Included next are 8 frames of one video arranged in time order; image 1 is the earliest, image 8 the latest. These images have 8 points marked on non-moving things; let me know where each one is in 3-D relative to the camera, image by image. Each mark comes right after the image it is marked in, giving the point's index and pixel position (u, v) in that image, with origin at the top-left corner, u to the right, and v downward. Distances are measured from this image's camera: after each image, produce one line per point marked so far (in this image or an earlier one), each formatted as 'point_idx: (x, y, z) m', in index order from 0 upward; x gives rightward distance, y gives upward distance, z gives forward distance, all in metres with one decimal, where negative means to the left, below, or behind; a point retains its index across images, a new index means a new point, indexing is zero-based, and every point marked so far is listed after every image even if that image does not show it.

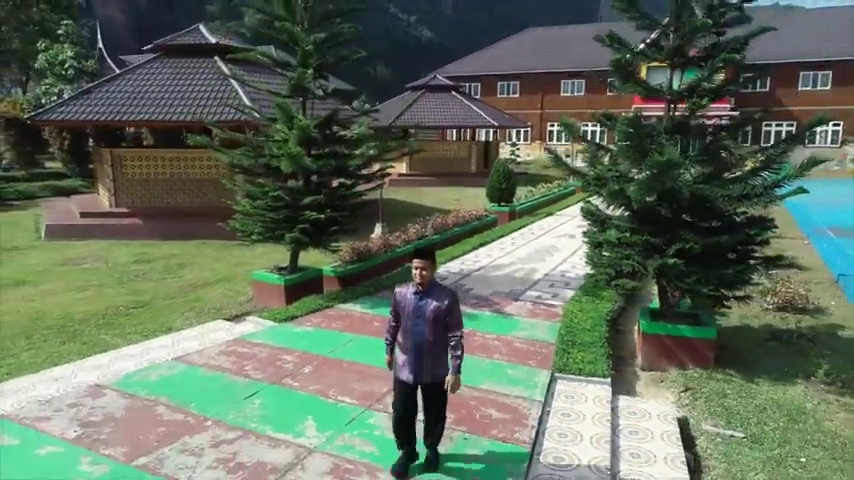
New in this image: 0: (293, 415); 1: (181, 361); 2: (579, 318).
0: (-1.0, -1.4, +4.1) m
1: (-2.4, -1.2, +5.1) m
2: (+1.8, -0.9, +5.9) m
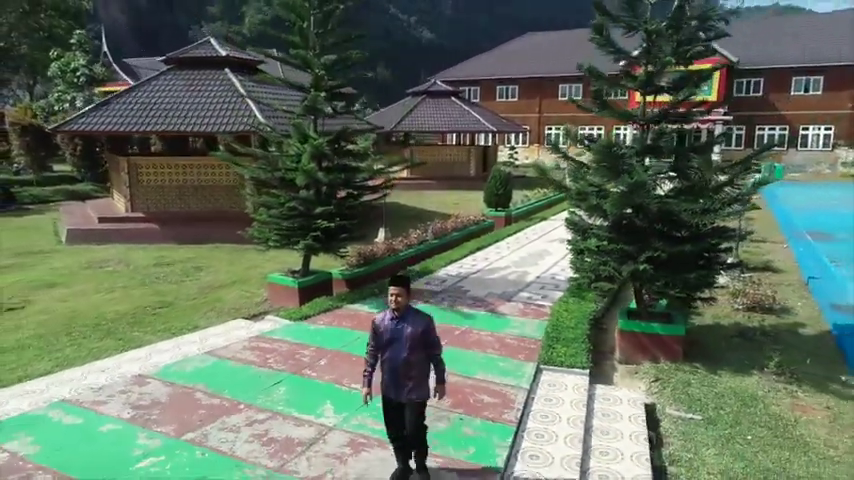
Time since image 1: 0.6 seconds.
0: (-1.0, -1.5, +4.7) m
1: (-2.4, -1.3, +5.7) m
2: (+1.8, -1.0, +6.6) m
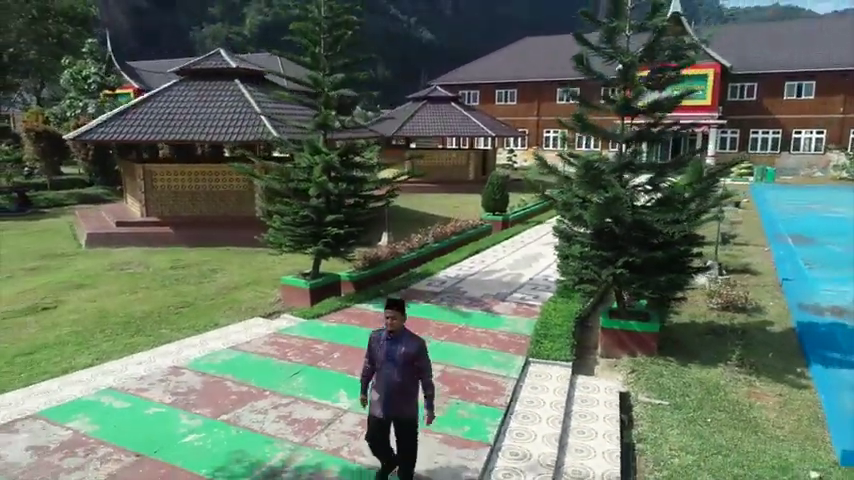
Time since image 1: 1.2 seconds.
0: (-1.0, -1.5, +5.4) m
1: (-2.4, -1.3, +6.4) m
2: (+1.8, -1.1, +7.3) m
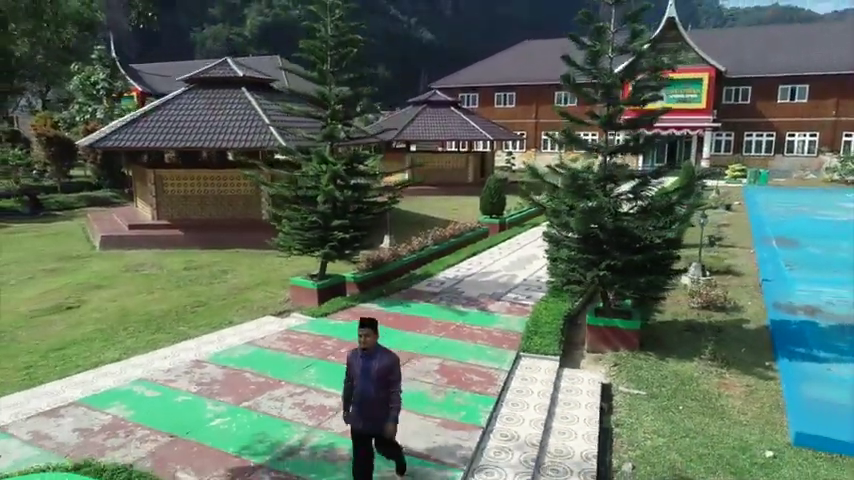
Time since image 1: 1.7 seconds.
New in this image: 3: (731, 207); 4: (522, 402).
0: (-1.0, -1.6, +6.0) m
1: (-2.4, -1.4, +7.0) m
2: (+1.8, -1.1, +7.8) m
3: (+11.7, +1.2, +19.6) m
4: (+1.0, -1.7, +5.6) m
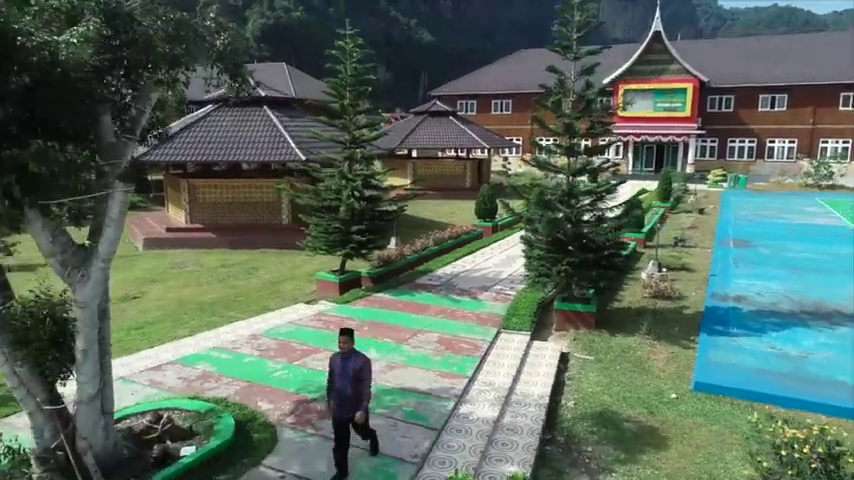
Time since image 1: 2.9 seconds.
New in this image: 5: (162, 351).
0: (-1.0, -1.6, +7.9) m
1: (-2.4, -1.4, +8.9) m
2: (+1.8, -1.2, +9.8) m
3: (+11.7, +1.2, +21.6) m
4: (+1.1, -1.8, +7.5) m
5: (-4.0, -1.7, +7.8) m
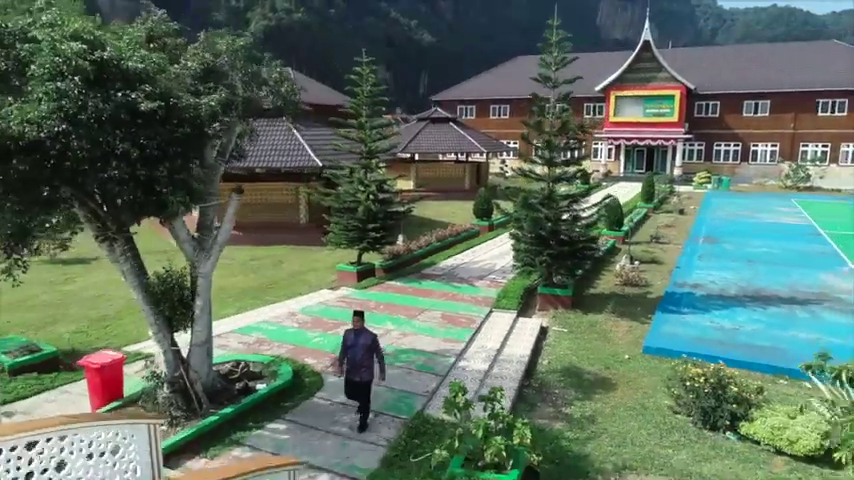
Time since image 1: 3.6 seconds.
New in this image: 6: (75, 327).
0: (-0.9, -1.6, +9.8) m
1: (-2.2, -1.4, +10.8) m
2: (+1.9, -1.1, +11.7) m
3: (+11.8, +1.3, +23.5) m
4: (+1.2, -1.7, +9.4) m
5: (-3.9, -1.6, +9.7) m
6: (-6.8, -1.6, +10.0) m
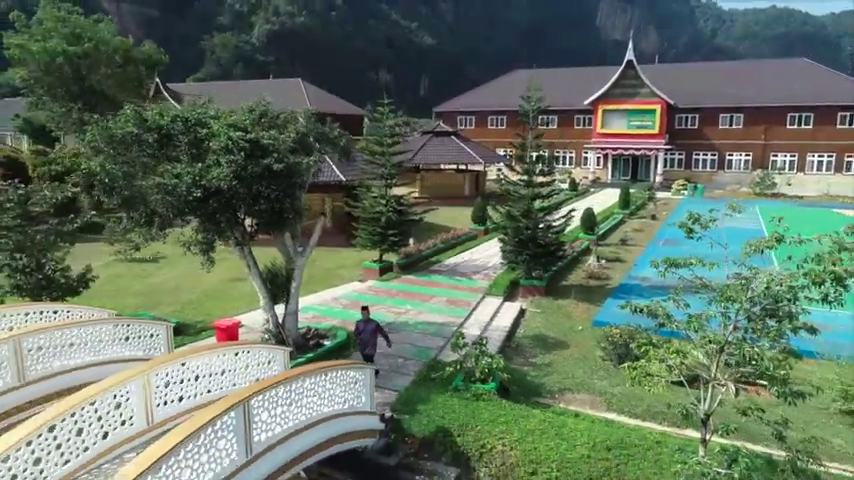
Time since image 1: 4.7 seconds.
0: (-0.7, -1.6, +13.2) m
1: (-2.0, -1.4, +14.3) m
2: (+2.1, -1.2, +15.1) m
3: (+12.0, +1.2, +26.9) m
4: (+1.4, -1.8, +12.9) m
5: (-3.7, -1.7, +13.1) m
6: (-6.6, -1.7, +13.4) m
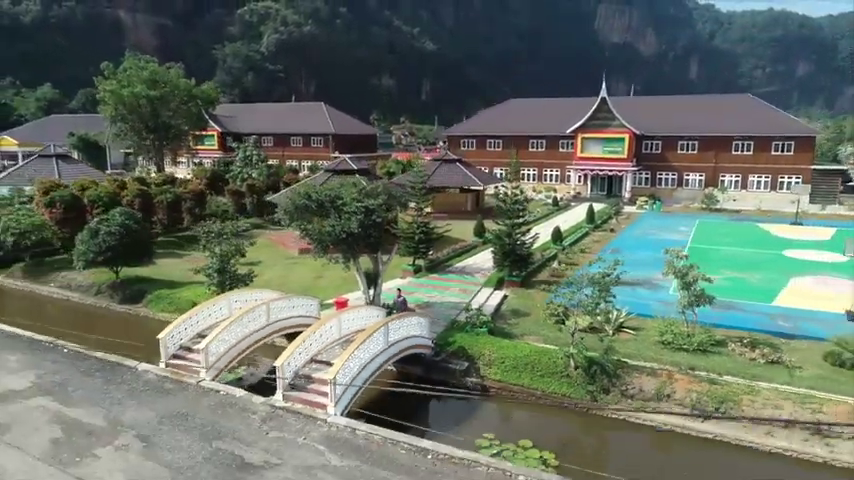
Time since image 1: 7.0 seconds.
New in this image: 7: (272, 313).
0: (+0.2, -2.2, +21.6) m
1: (-1.2, -2.0, +22.6) m
2: (+3.0, -1.7, +23.4) m
3: (+12.9, +0.7, +35.2) m
4: (+2.2, -2.3, +21.2) m
5: (-2.9, -2.2, +21.5) m
6: (-5.8, -2.3, +21.7) m
7: (-4.8, -2.3, +15.7) m
